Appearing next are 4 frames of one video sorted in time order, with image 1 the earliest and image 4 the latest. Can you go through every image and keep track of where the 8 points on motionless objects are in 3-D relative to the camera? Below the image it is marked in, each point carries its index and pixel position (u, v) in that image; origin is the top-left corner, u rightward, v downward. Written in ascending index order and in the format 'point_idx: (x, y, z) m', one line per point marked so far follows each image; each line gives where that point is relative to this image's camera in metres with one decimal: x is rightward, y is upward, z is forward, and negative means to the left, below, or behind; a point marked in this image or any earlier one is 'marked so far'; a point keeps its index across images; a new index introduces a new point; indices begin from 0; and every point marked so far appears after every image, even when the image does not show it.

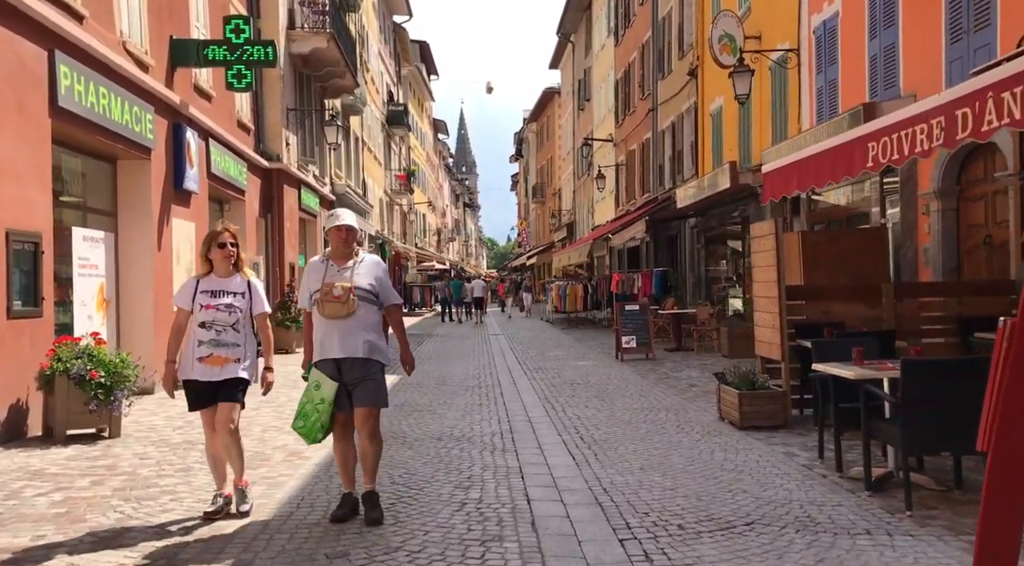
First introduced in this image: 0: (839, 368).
0: (+2.0, -0.5, +5.7) m
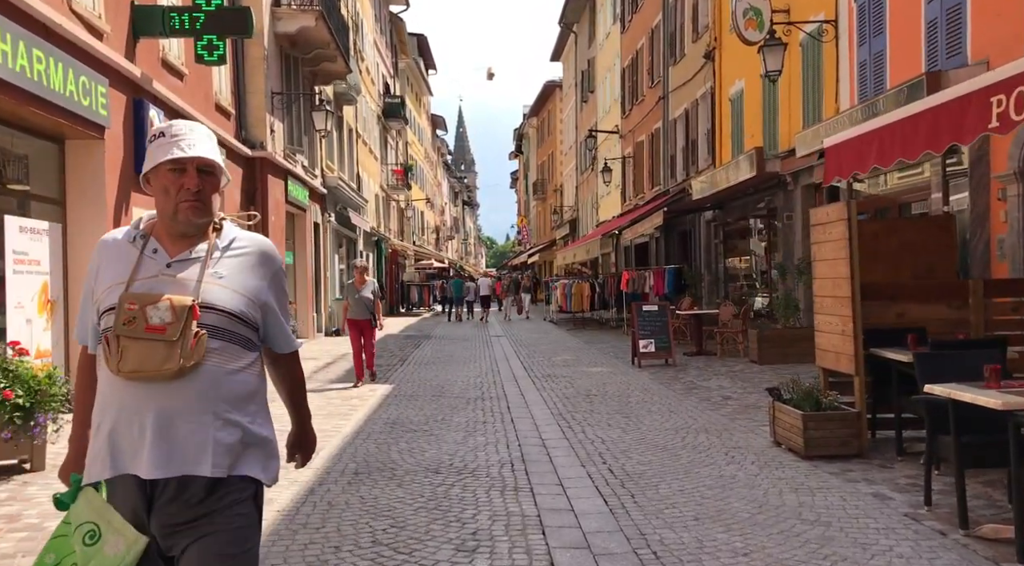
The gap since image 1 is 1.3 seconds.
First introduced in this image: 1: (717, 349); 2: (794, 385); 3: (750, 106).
0: (+2.1, -0.5, +4.2) m
1: (+3.3, -1.1, +14.9) m
2: (+2.1, -0.8, +6.9) m
3: (+4.4, +3.3, +17.2) m
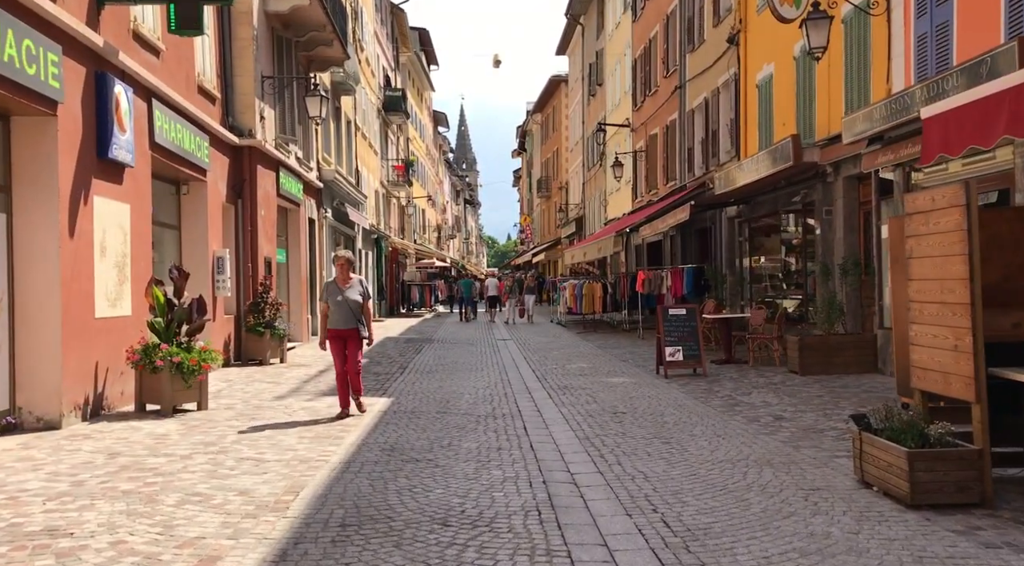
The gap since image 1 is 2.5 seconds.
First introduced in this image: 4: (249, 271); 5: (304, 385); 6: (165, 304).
0: (+2.2, -0.5, +2.9) m
1: (+3.4, -1.1, +13.5) m
2: (+2.3, -0.8, +5.6) m
3: (+4.6, +3.3, +15.9) m
4: (-4.4, +0.2, +15.5) m
5: (-2.7, -1.3, +12.1) m
6: (-3.5, -0.2, +9.5) m
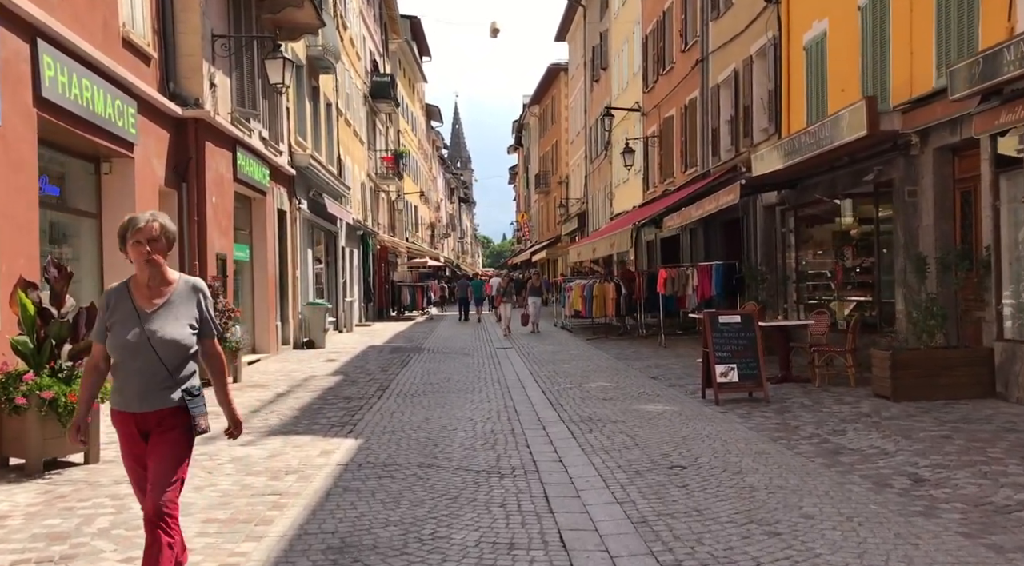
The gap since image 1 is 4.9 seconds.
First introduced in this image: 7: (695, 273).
0: (+2.4, -0.5, +0.2) m
1: (+3.5, -1.1, +10.8) m
2: (+2.4, -0.8, +2.9) m
3: (+4.6, +3.3, +13.2) m
4: (-4.3, +0.2, +12.8) m
5: (-2.6, -1.3, +9.3) m
6: (-3.5, -0.2, +6.7) m
7: (+3.3, +0.2, +16.7) m
